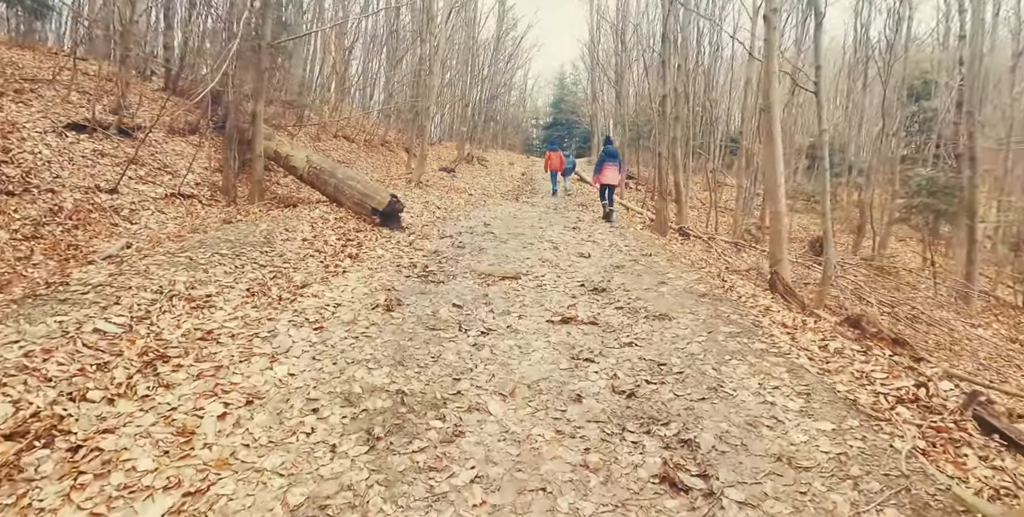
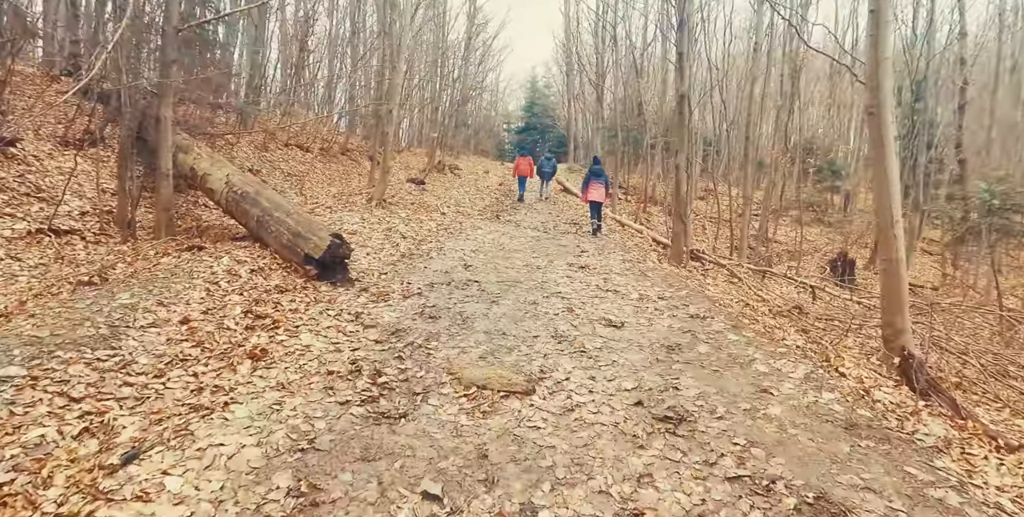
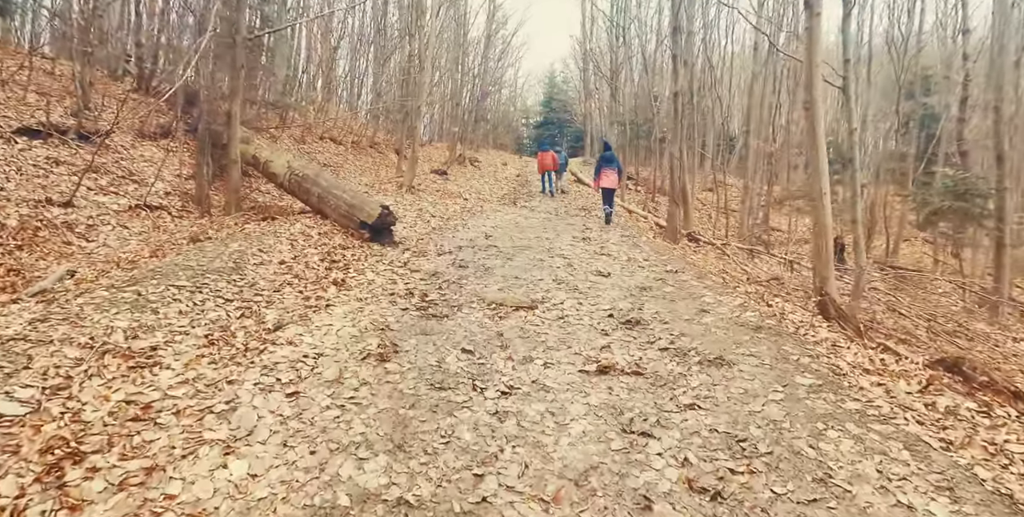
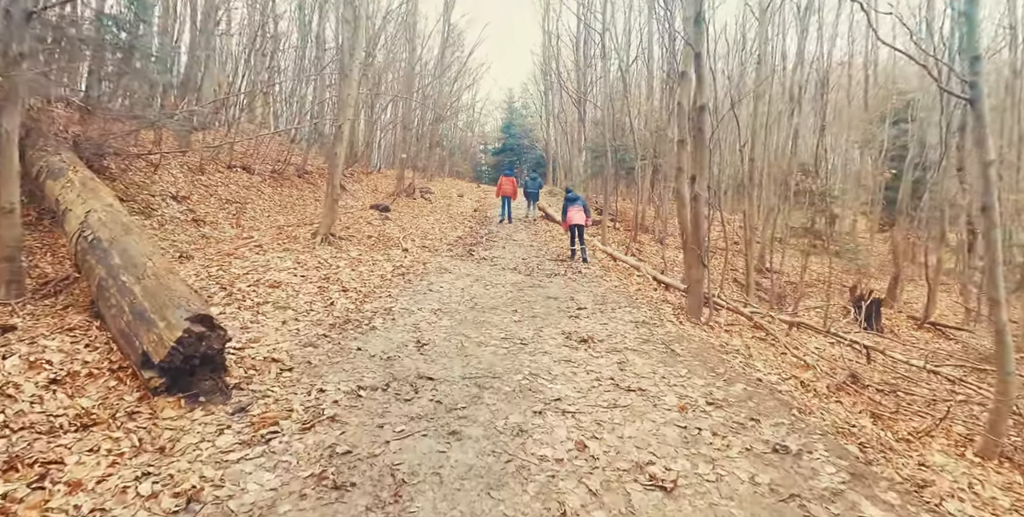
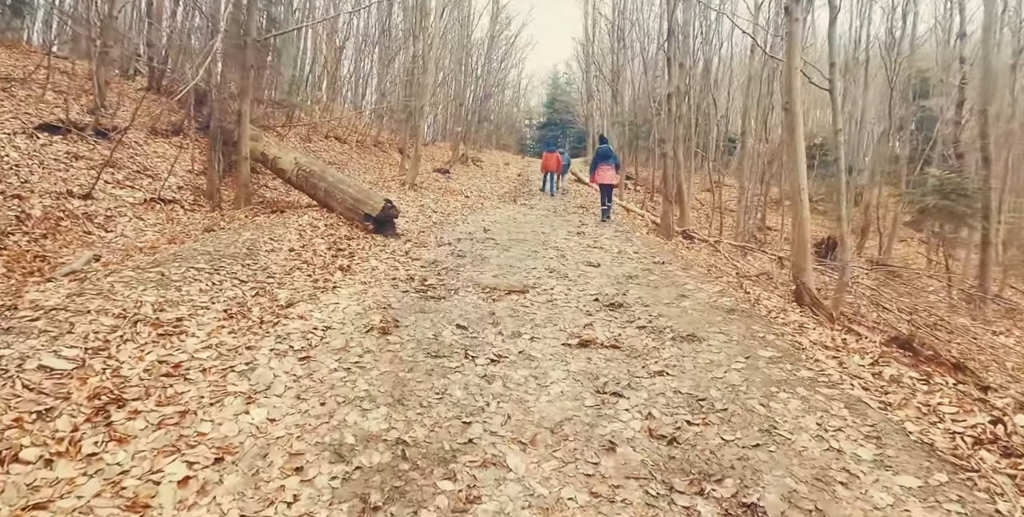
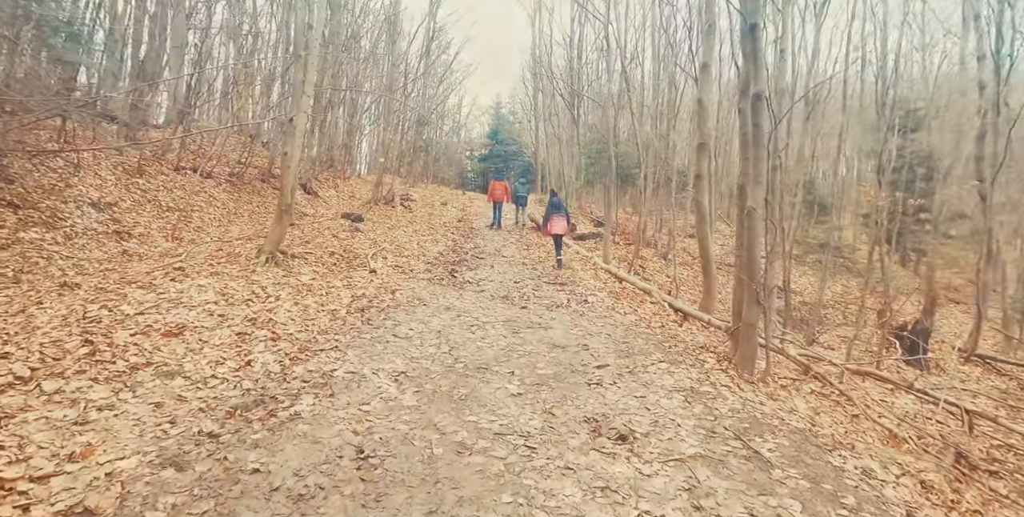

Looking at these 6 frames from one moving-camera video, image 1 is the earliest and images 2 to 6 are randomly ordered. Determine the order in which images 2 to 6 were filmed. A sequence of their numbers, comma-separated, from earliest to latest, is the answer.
5, 3, 2, 4, 6
